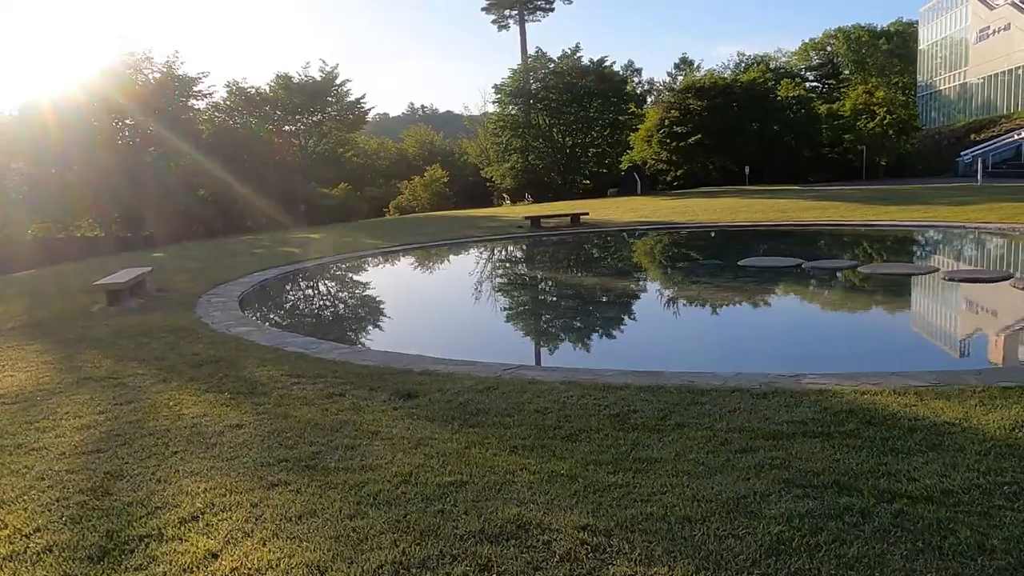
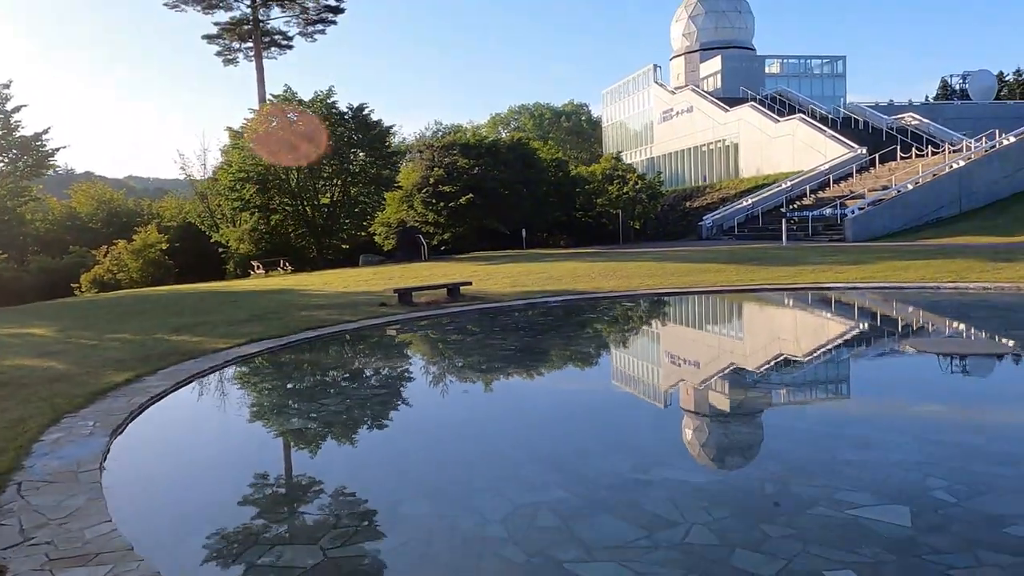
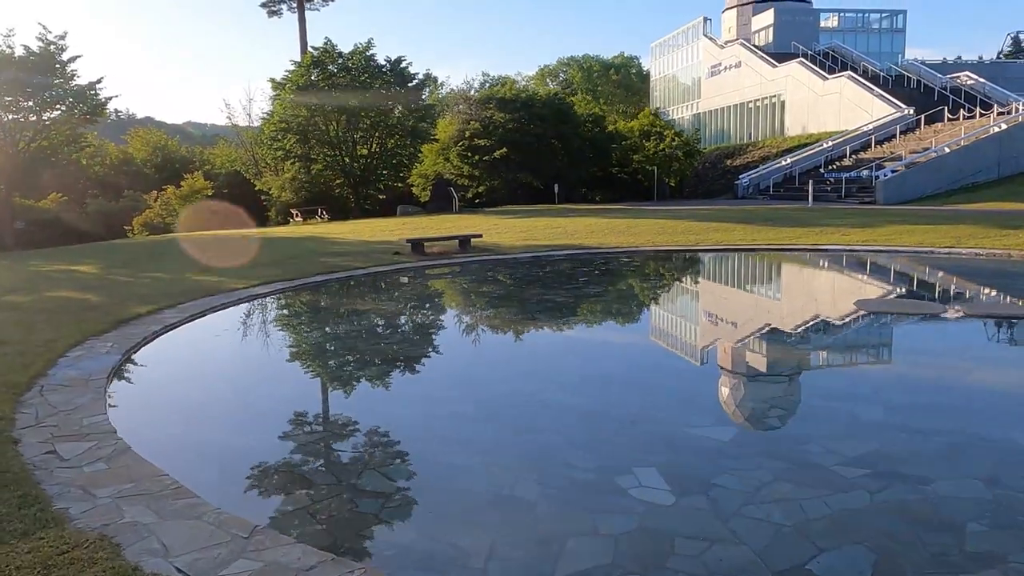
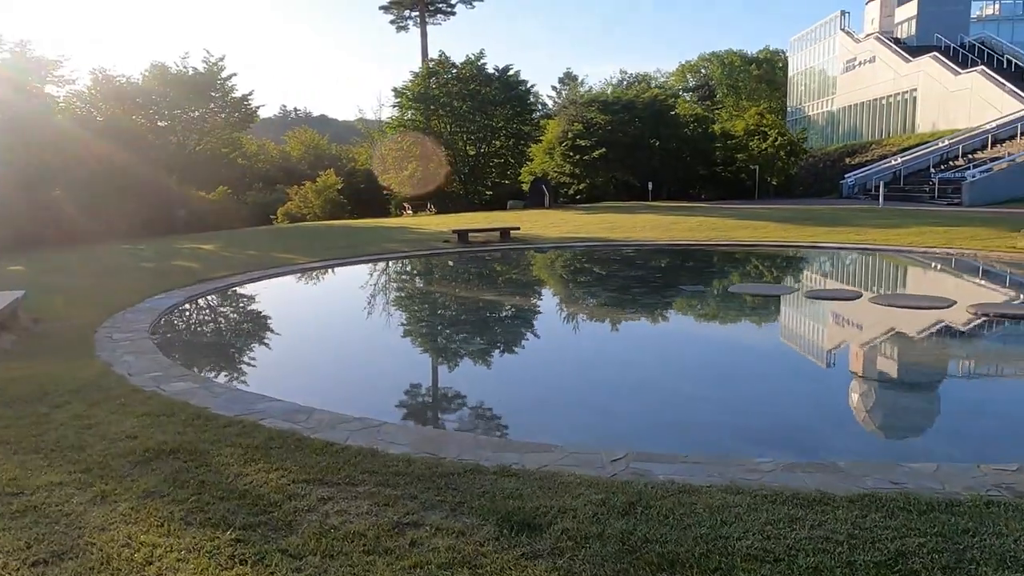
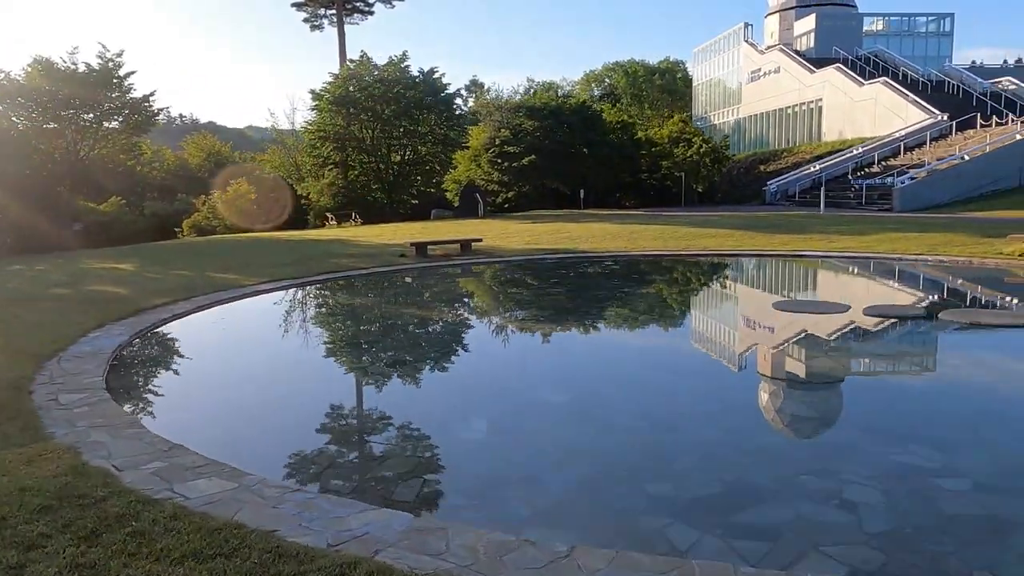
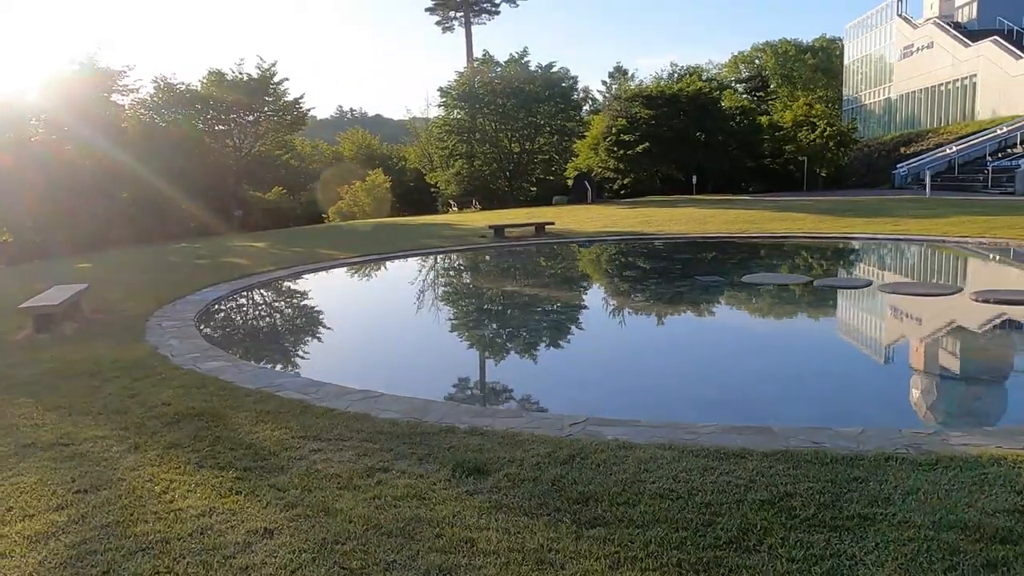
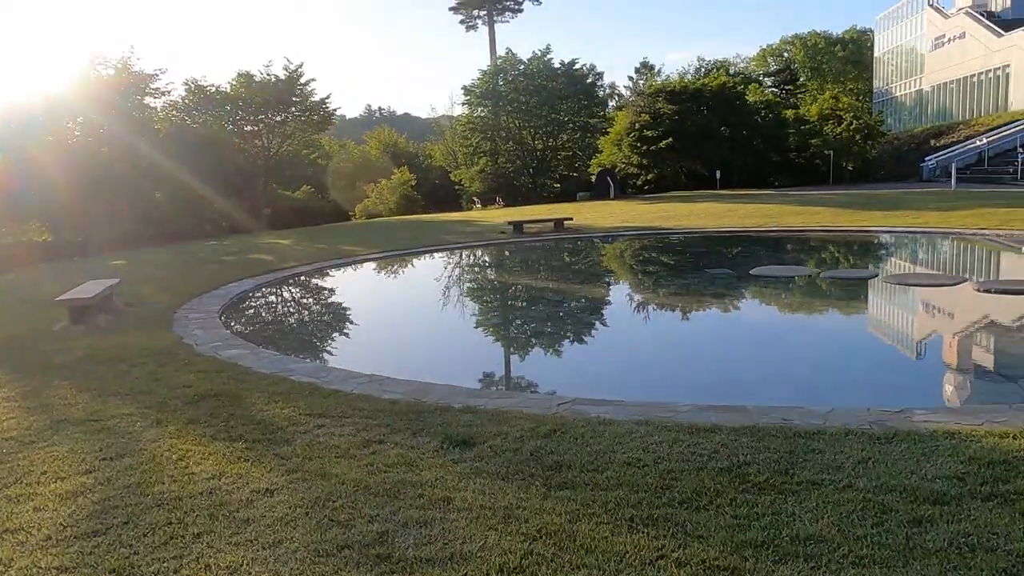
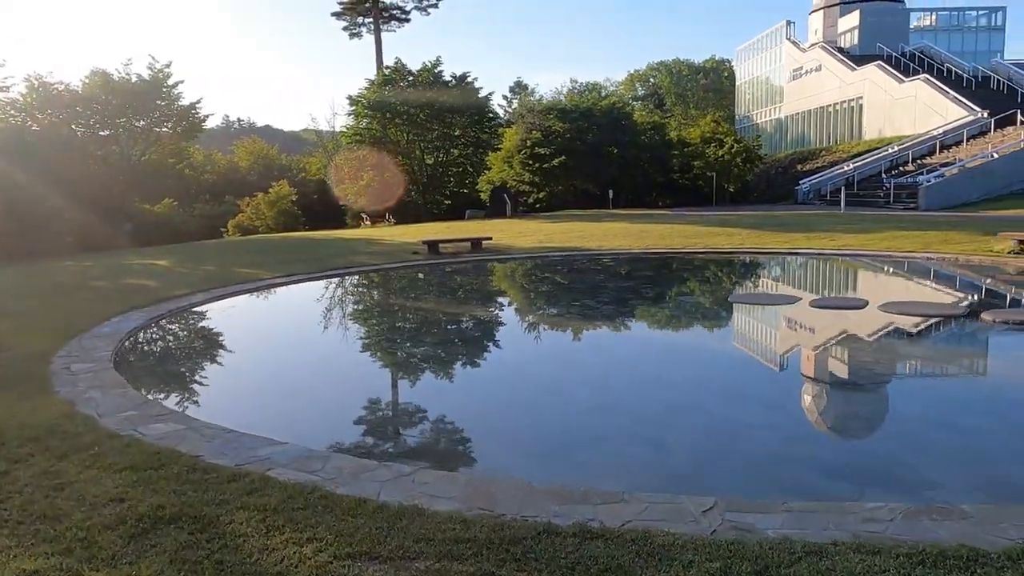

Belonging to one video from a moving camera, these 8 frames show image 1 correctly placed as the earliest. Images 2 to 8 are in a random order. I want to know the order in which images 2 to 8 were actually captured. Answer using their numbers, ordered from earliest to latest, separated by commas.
7, 6, 4, 8, 5, 3, 2
